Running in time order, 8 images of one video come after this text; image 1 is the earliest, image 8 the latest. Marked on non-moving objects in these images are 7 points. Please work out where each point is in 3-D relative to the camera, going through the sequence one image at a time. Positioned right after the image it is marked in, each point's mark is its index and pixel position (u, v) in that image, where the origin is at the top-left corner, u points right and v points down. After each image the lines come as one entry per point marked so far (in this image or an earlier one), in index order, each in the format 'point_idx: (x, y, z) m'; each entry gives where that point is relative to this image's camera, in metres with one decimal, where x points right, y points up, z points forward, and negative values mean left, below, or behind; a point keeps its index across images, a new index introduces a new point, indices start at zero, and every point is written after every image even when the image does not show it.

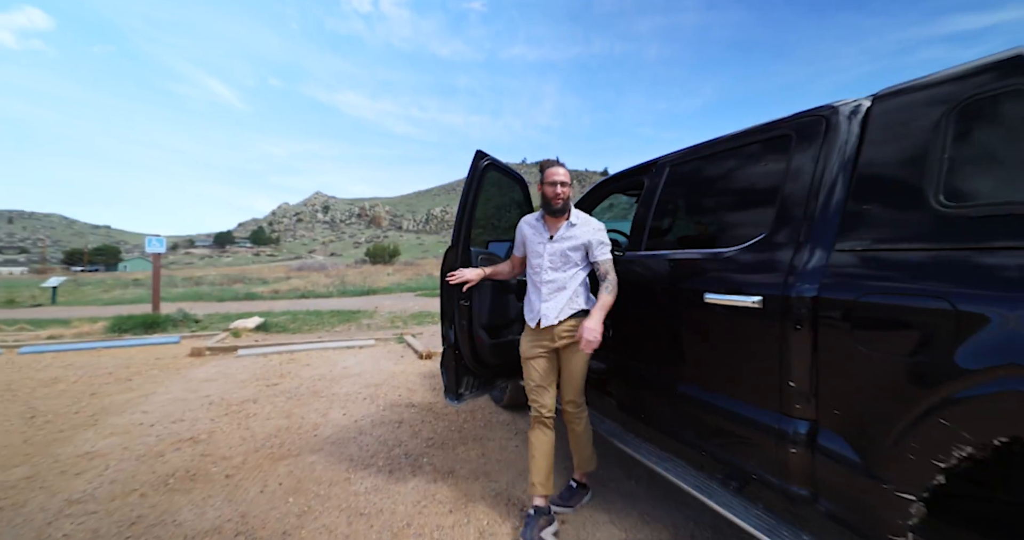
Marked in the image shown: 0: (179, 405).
0: (-3.5, -1.4, +4.3) m
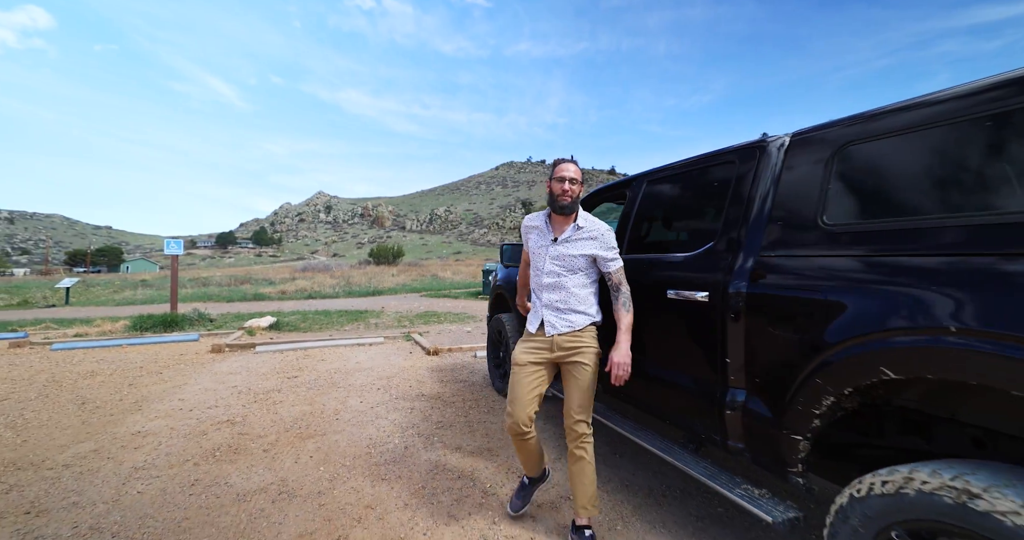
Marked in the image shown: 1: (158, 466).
0: (-3.5, -1.4, +4.7) m
1: (-2.7, -1.5, +3.1) m
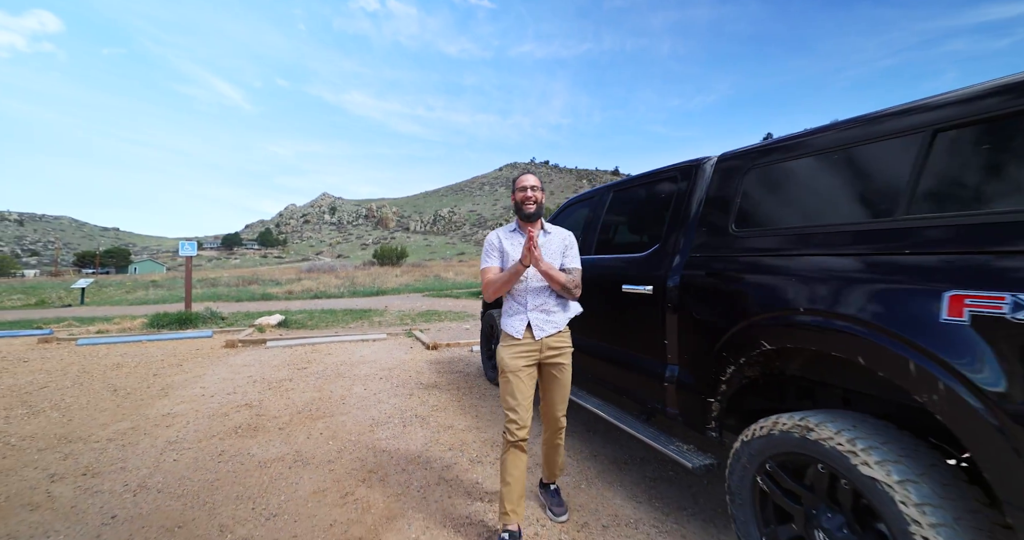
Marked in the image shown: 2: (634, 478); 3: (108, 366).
0: (-3.6, -1.4, +5.2) m
1: (-2.8, -1.5, +3.5) m
2: (+0.8, -1.4, +2.7) m
3: (-6.0, -1.4, +6.1) m
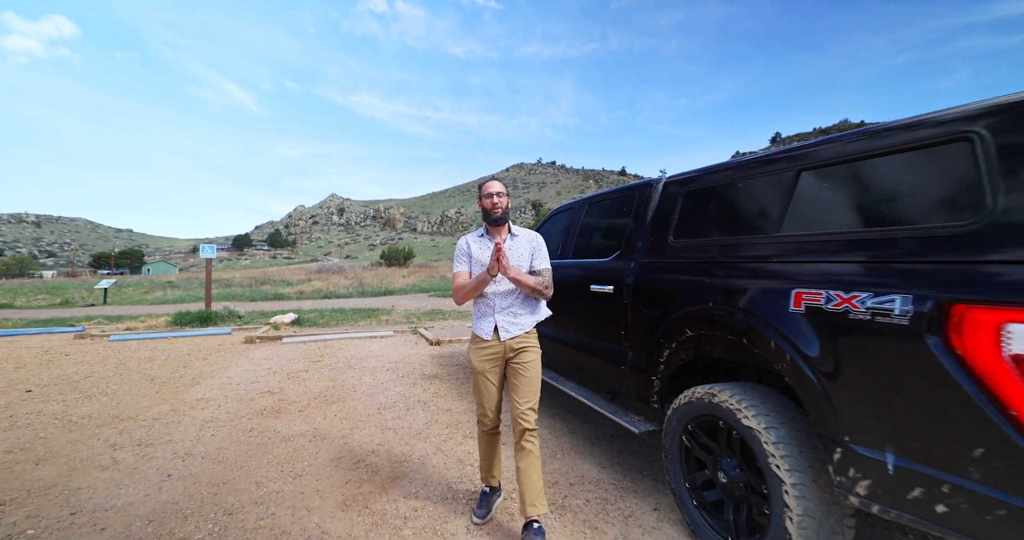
0: (-3.7, -1.5, +5.8) m
1: (-2.9, -1.5, +4.1) m
2: (+0.7, -1.4, +3.2) m
3: (-6.1, -1.5, +6.7) m
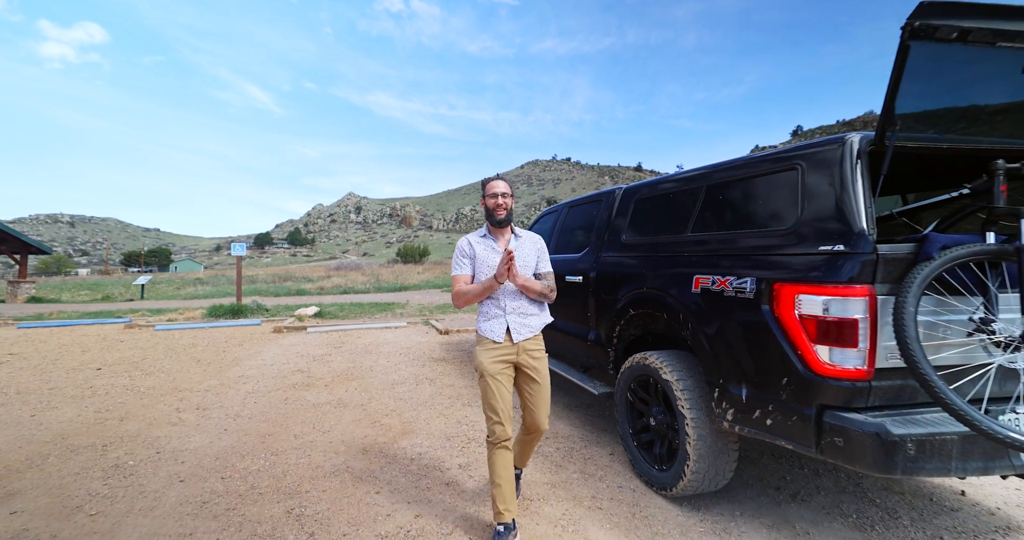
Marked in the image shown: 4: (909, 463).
0: (-3.7, -1.4, +6.5) m
1: (-3.0, -1.4, +4.8) m
2: (+0.6, -1.4, +3.8) m
3: (-6.0, -1.4, +7.5) m
4: (+1.5, -0.7, +1.5) m
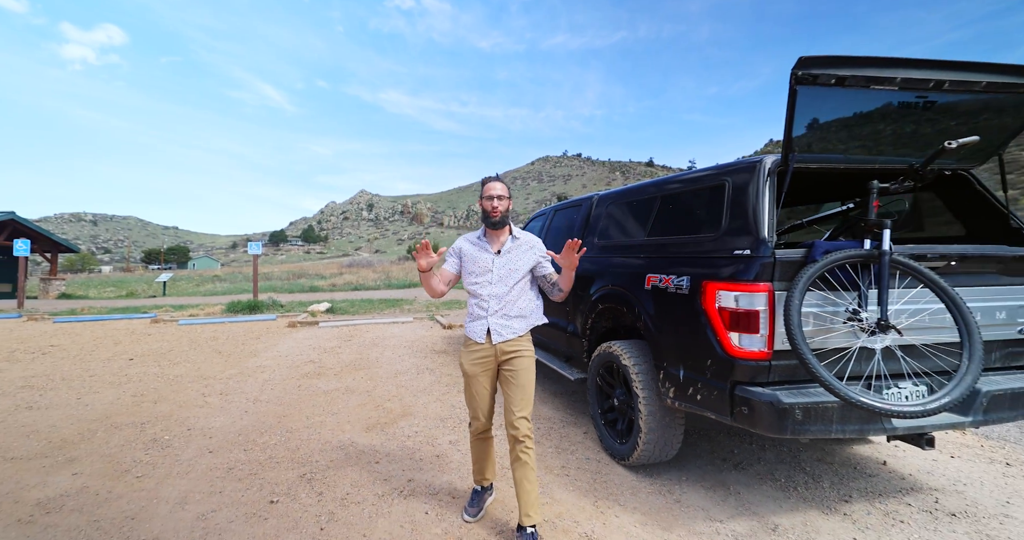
0: (-3.7, -1.4, +7.0) m
1: (-3.1, -1.4, +5.3) m
2: (+0.5, -1.3, +4.2) m
3: (-6.0, -1.3, +8.1) m
4: (+1.3, -0.7, +1.8) m
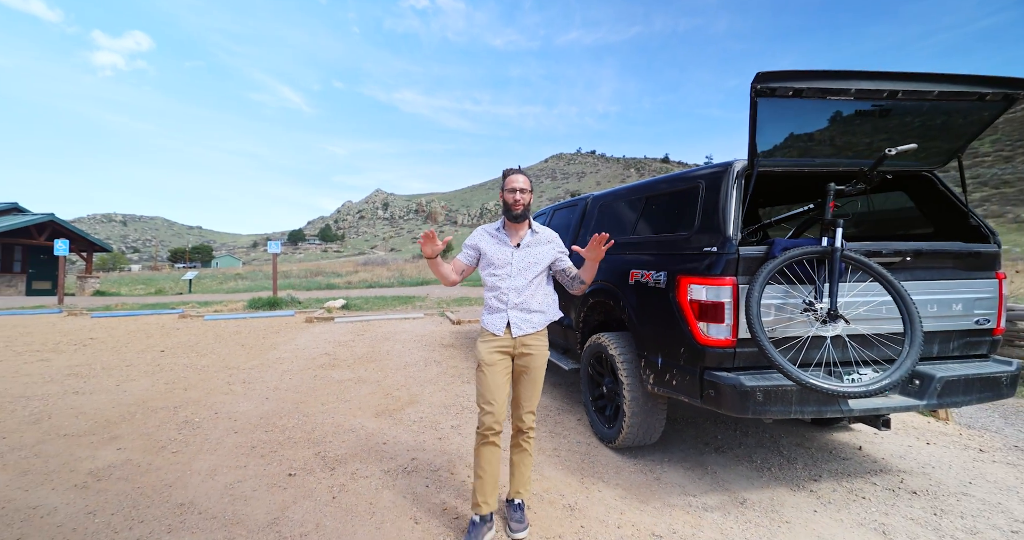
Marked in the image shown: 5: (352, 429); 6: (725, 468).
0: (-3.6, -1.3, +7.4) m
1: (-3.0, -1.4, +5.6) m
2: (+0.5, -1.3, +4.4) m
3: (-5.9, -1.3, +8.5) m
4: (+1.2, -0.7, +2.0) m
5: (-1.4, -1.4, +3.7) m
6: (+1.4, -1.3, +2.6) m
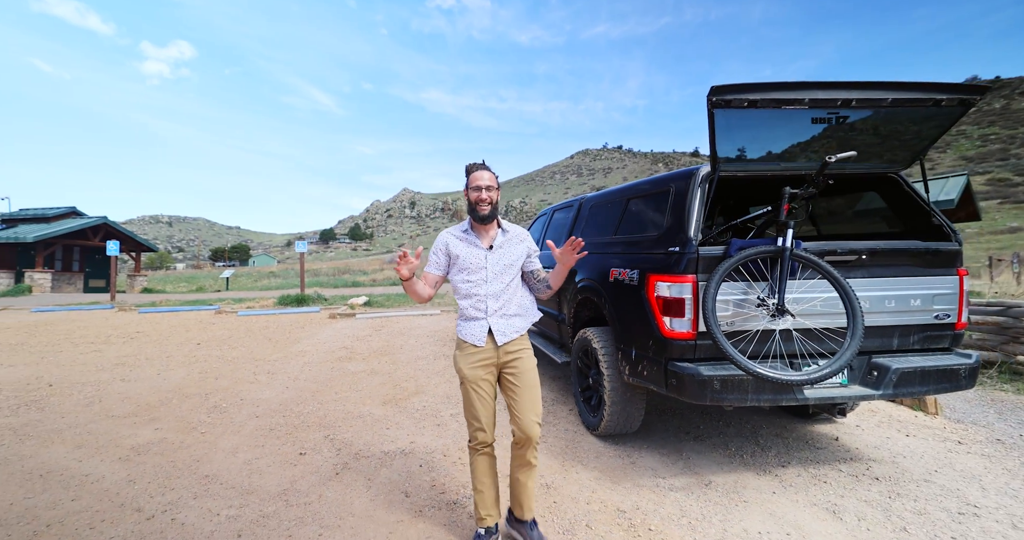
0: (-3.4, -1.3, +7.8) m
1: (-2.9, -1.4, +6.0) m
2: (+0.6, -1.3, +4.6) m
3: (-5.6, -1.3, +9.1) m
4: (+1.1, -0.7, +2.2) m
5: (-1.5, -1.4, +4.0) m
6: (+1.3, -1.3, +2.8) m
